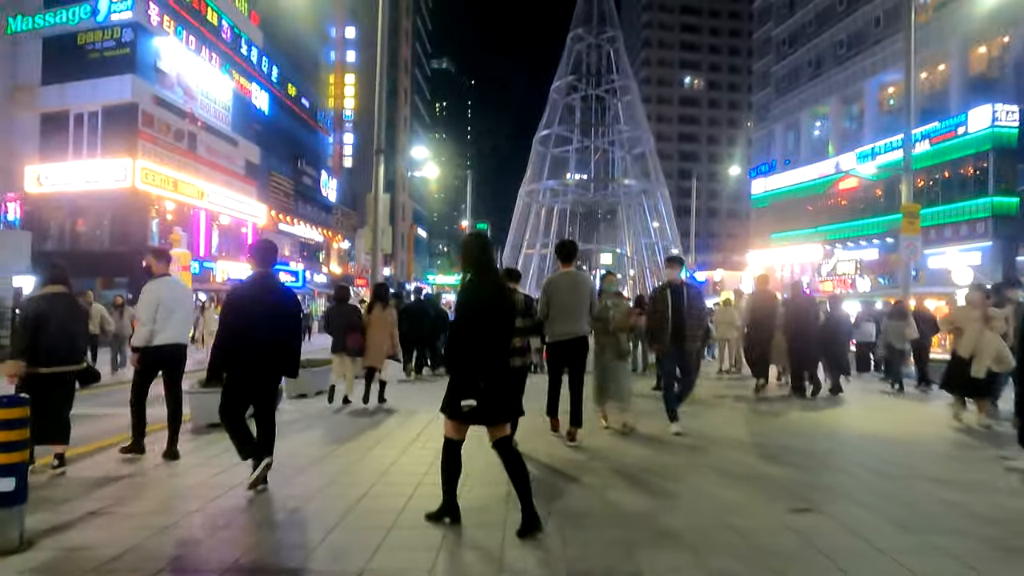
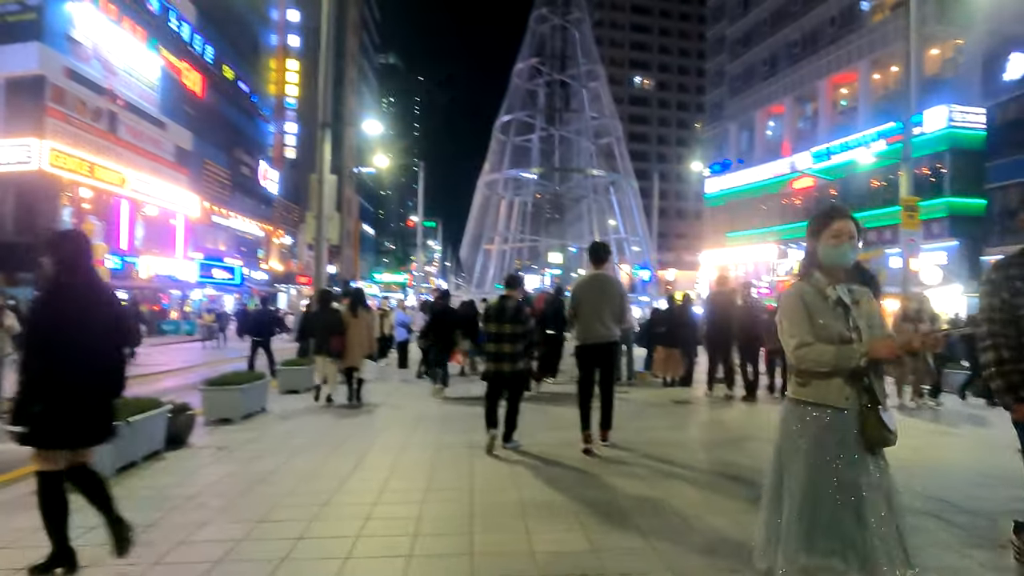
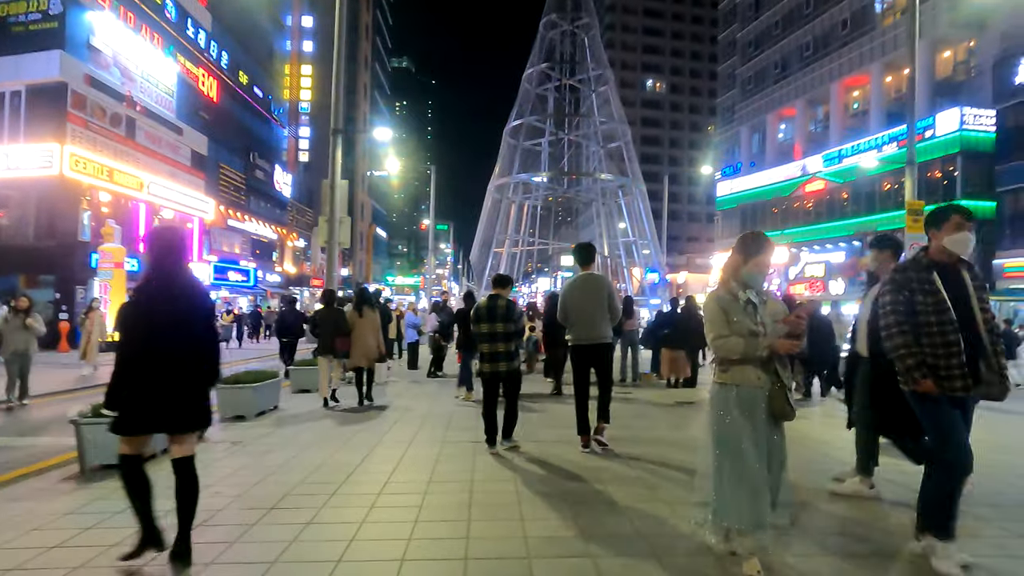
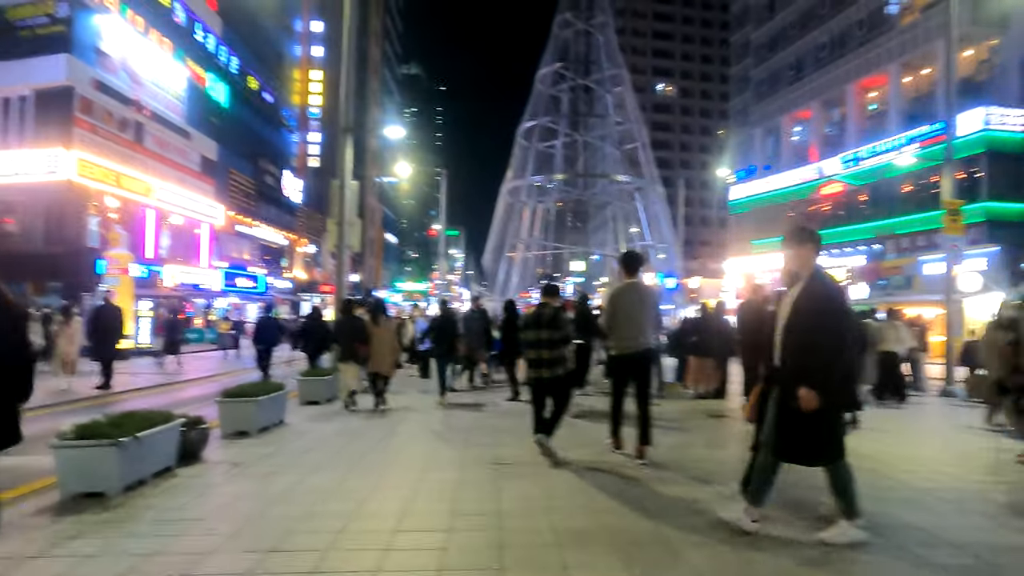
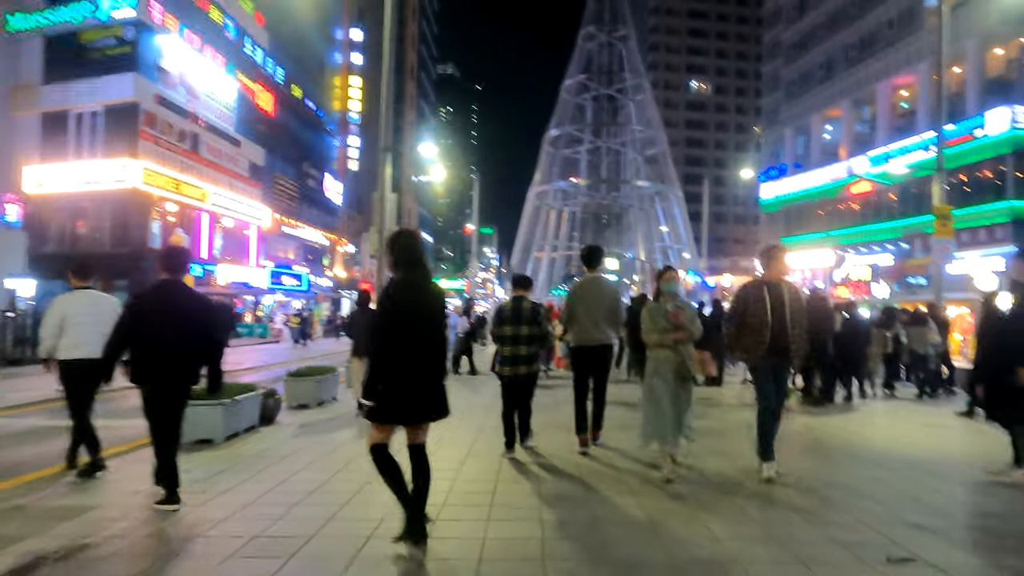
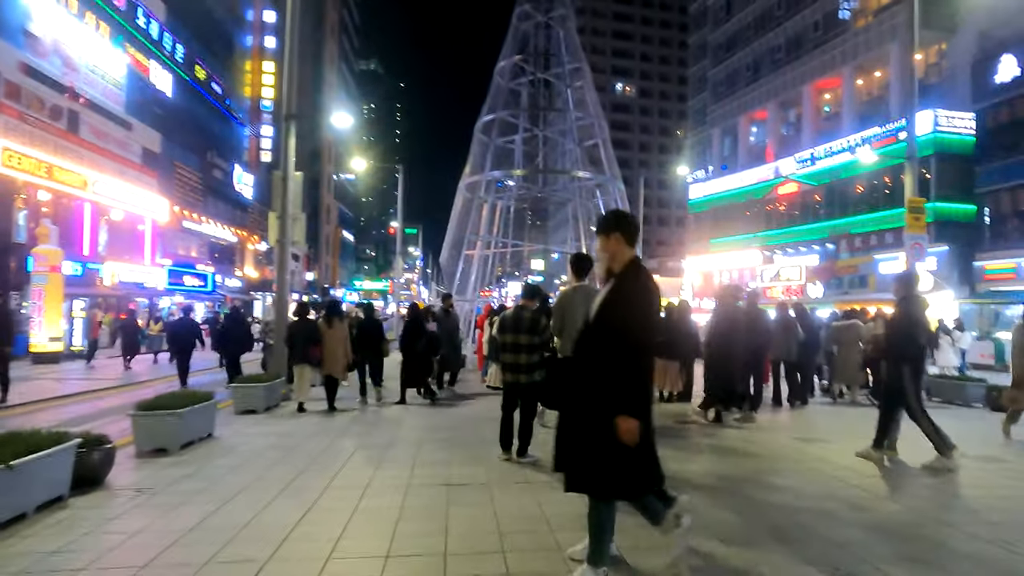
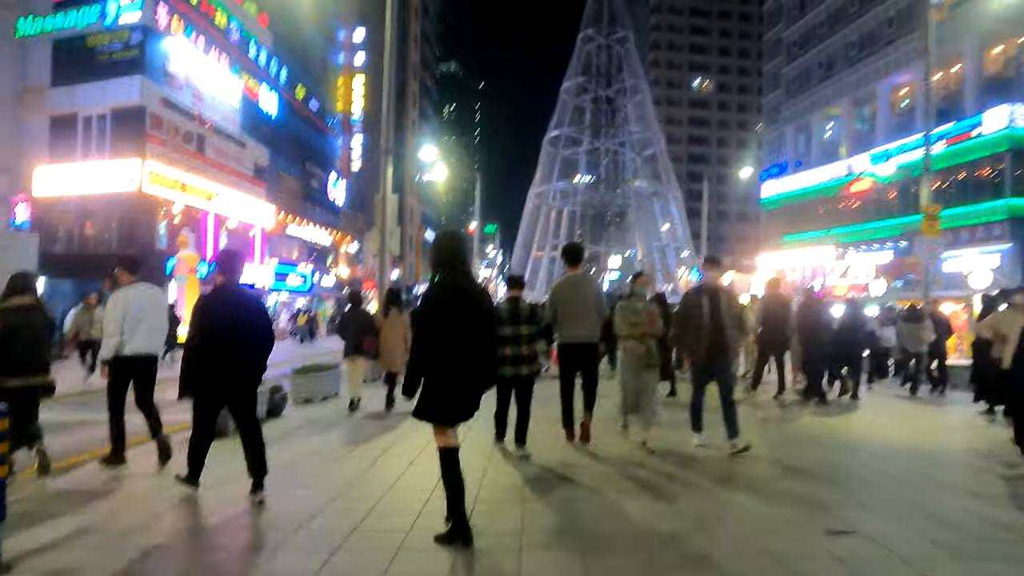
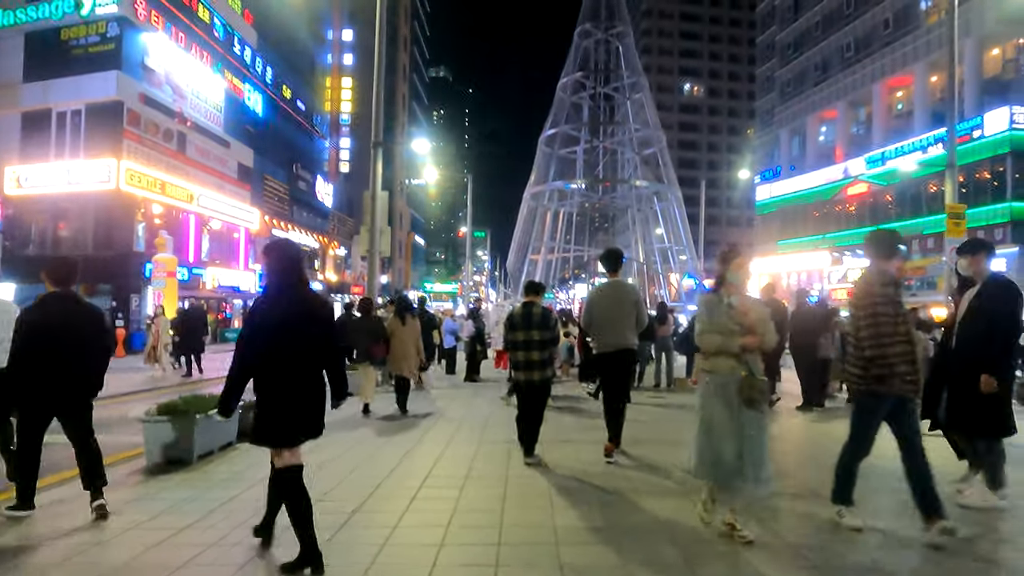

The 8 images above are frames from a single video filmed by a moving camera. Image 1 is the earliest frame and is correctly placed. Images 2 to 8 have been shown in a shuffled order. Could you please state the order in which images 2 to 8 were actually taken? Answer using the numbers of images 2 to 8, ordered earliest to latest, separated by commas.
7, 5, 8, 3, 2, 4, 6
